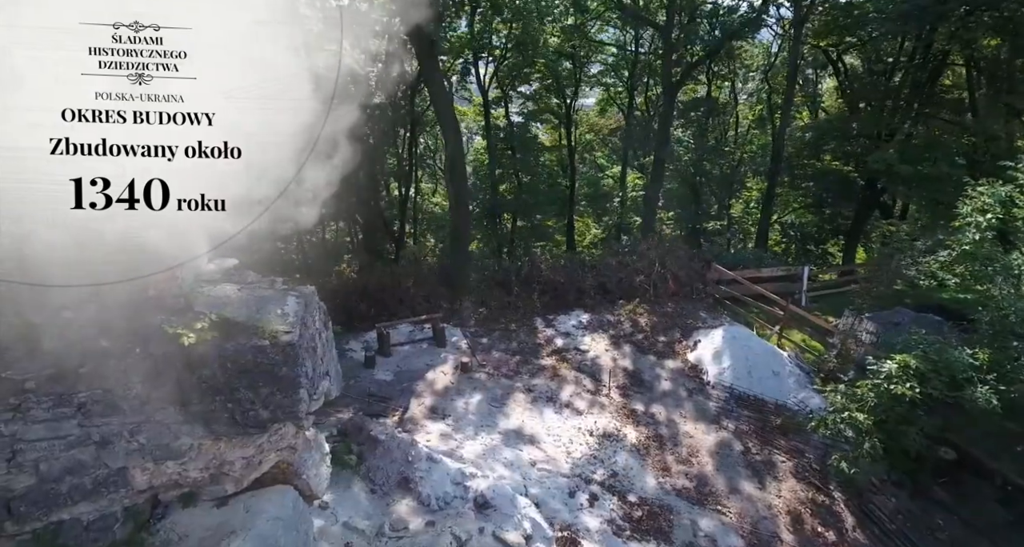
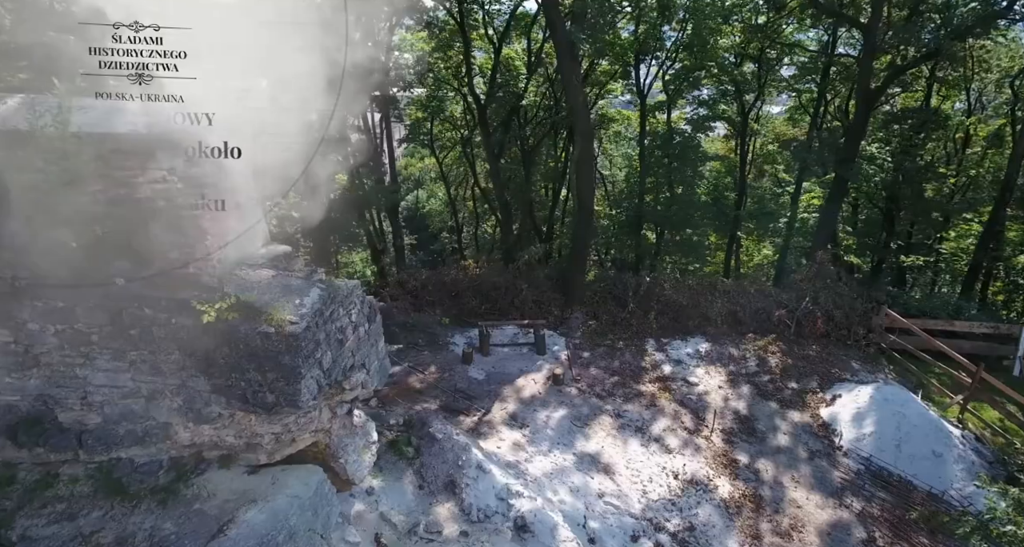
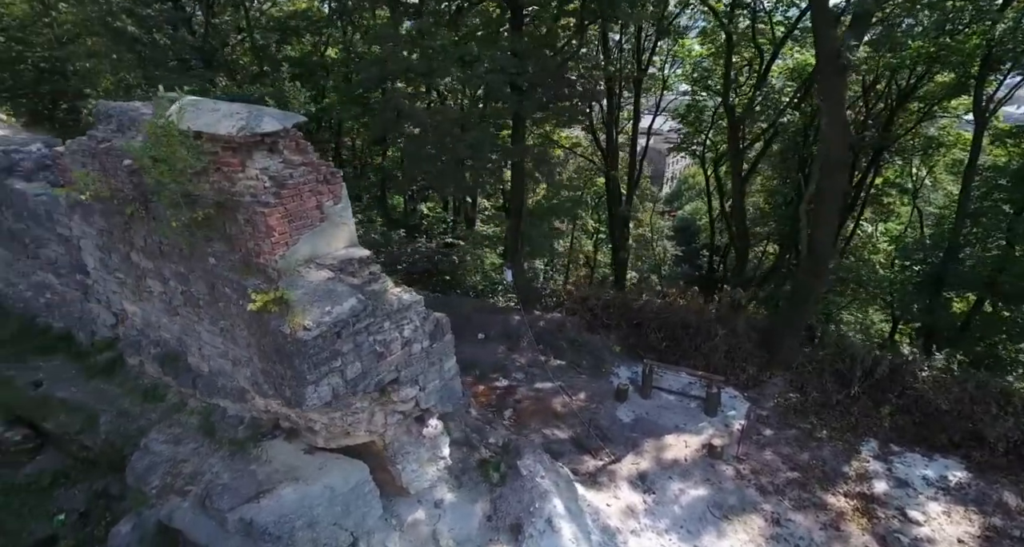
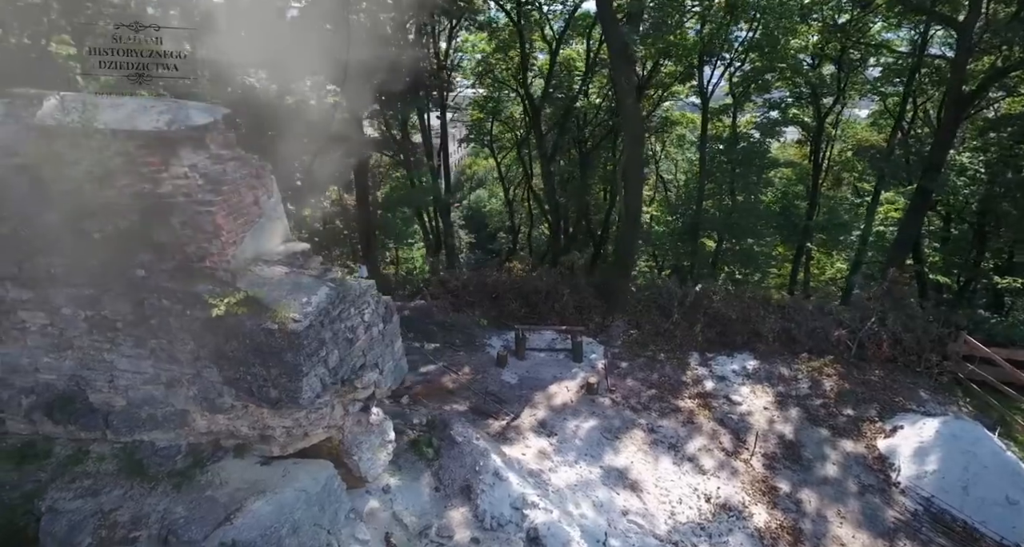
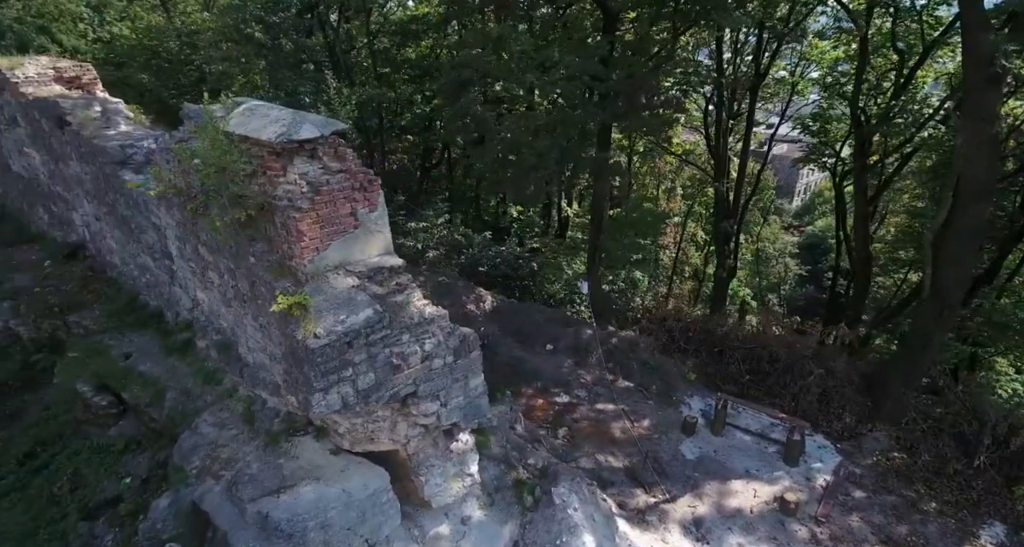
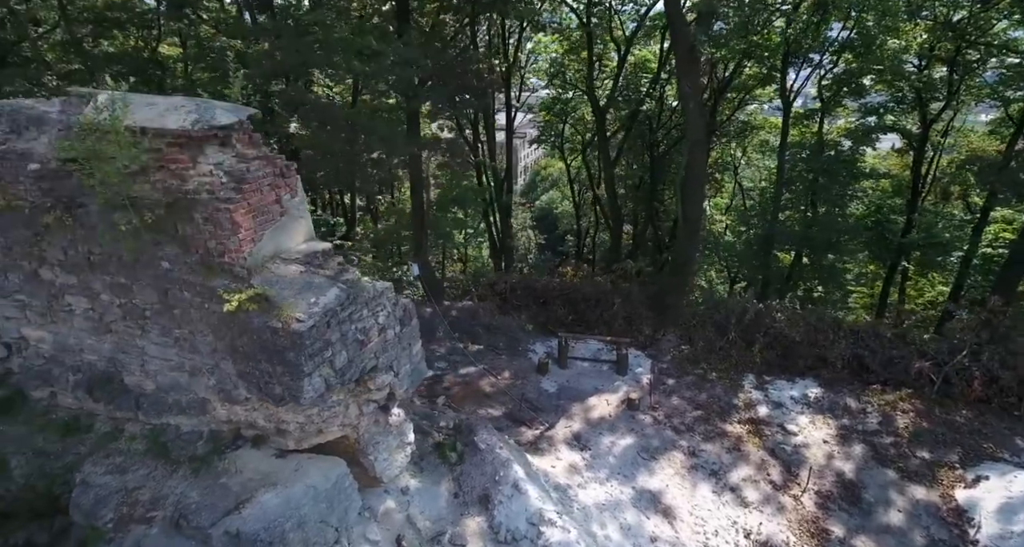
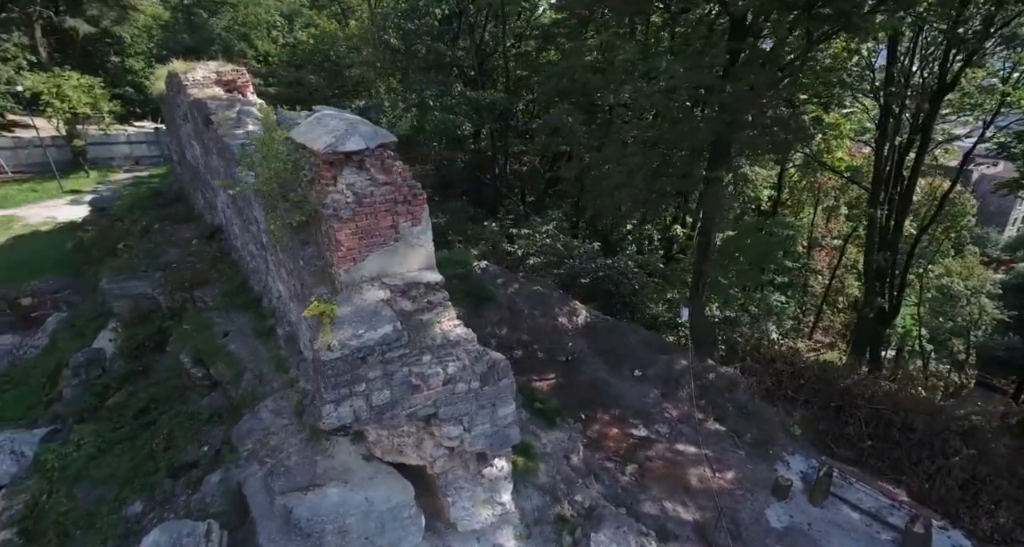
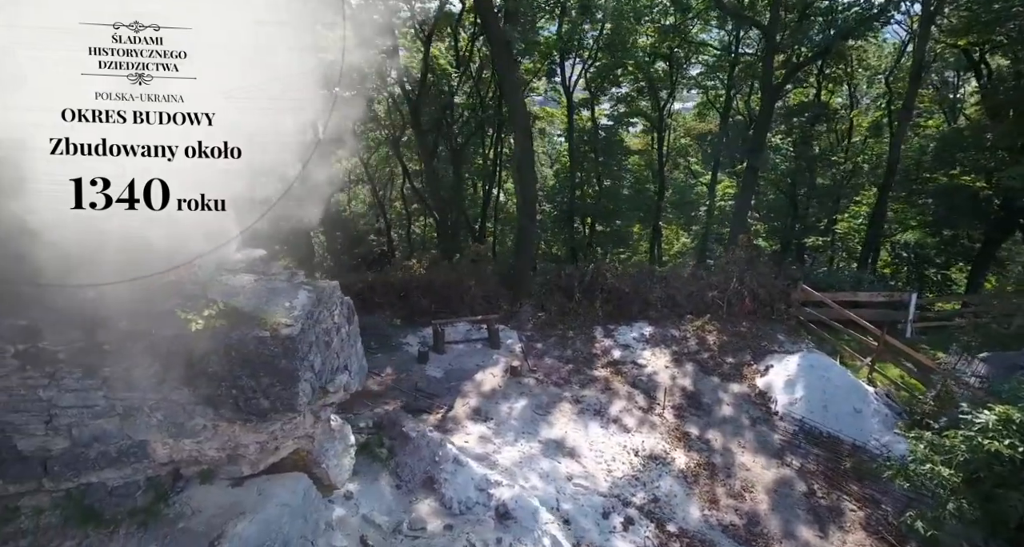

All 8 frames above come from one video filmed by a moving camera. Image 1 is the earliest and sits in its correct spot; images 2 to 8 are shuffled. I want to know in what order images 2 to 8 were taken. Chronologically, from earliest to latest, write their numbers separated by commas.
8, 2, 4, 6, 3, 5, 7
